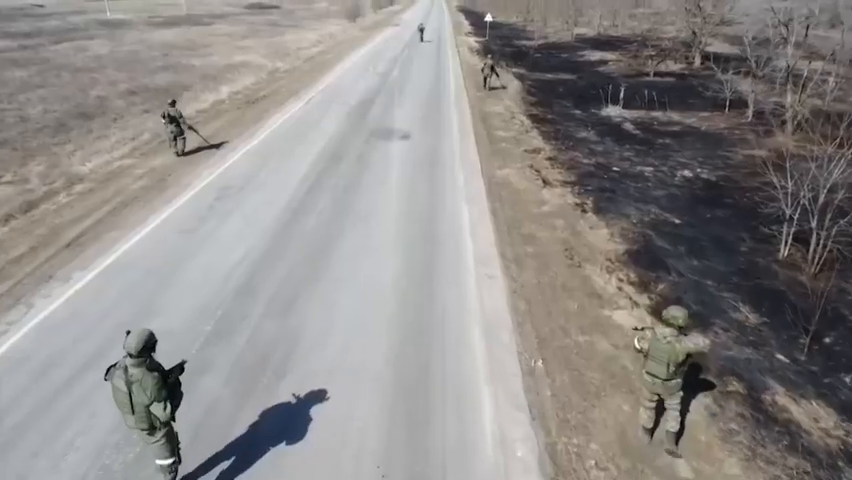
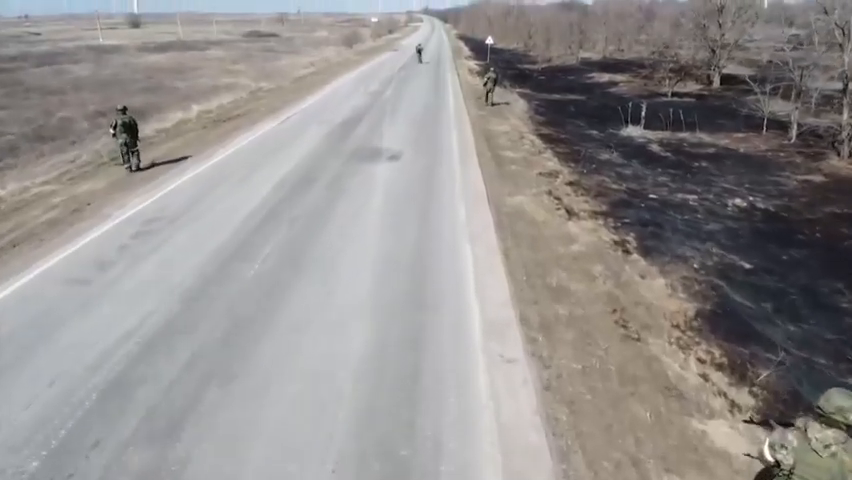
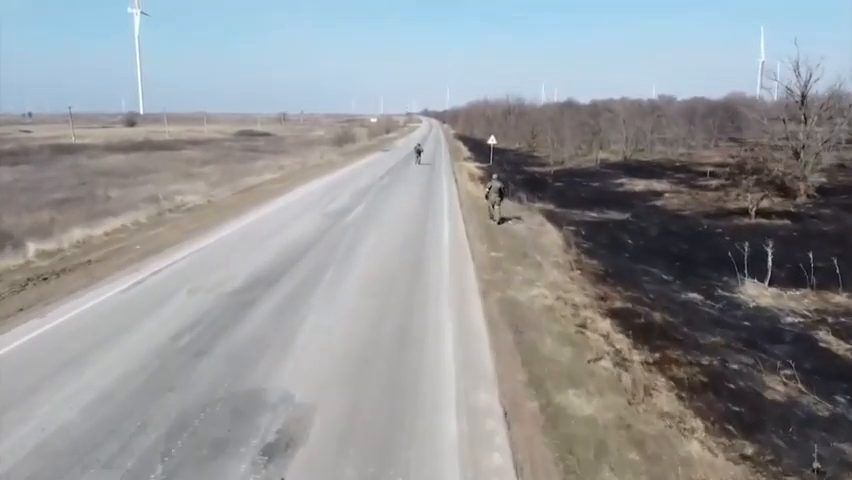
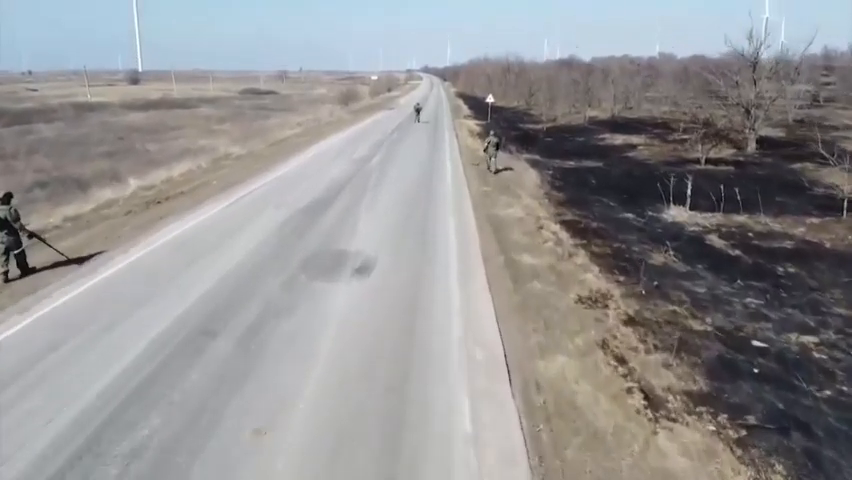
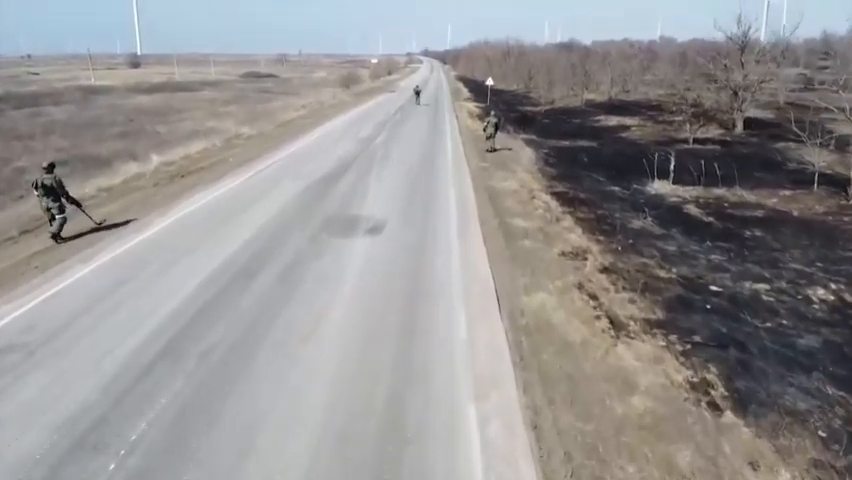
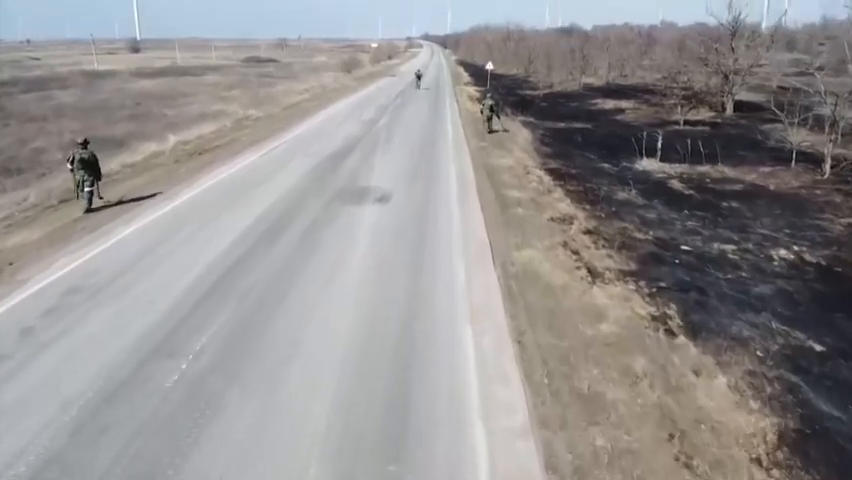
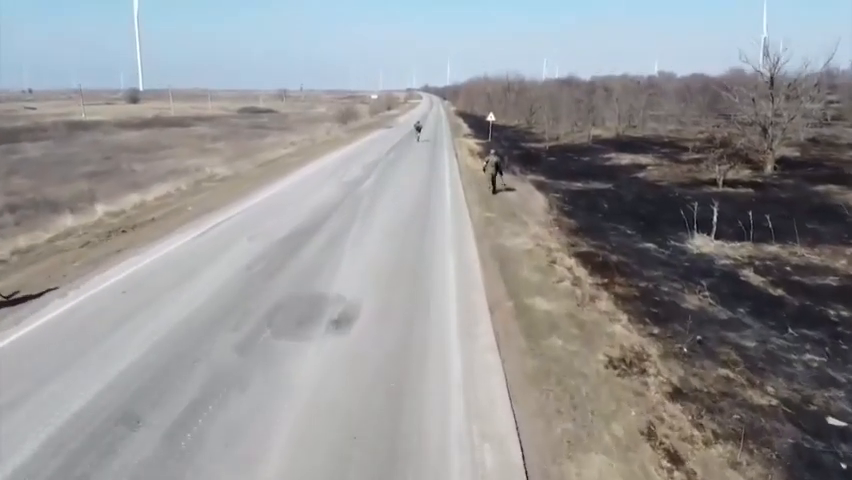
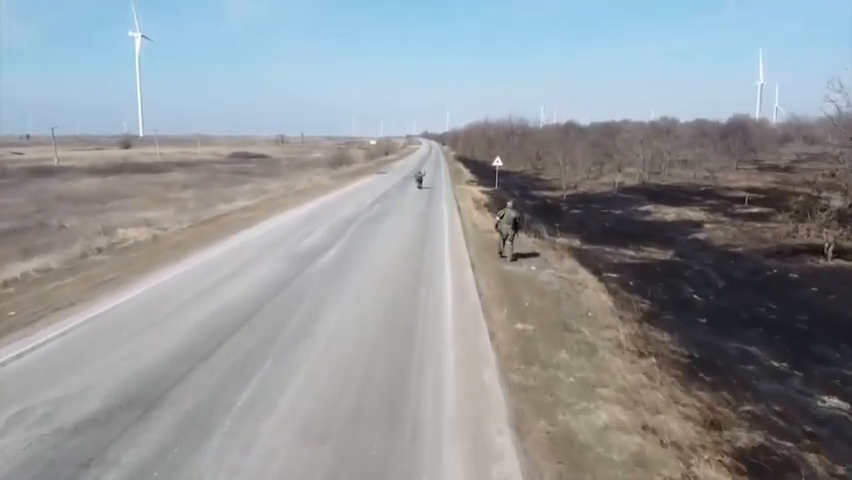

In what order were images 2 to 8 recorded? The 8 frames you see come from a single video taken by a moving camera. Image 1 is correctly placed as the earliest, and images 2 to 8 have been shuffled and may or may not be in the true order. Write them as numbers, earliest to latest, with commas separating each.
2, 6, 5, 4, 7, 3, 8
